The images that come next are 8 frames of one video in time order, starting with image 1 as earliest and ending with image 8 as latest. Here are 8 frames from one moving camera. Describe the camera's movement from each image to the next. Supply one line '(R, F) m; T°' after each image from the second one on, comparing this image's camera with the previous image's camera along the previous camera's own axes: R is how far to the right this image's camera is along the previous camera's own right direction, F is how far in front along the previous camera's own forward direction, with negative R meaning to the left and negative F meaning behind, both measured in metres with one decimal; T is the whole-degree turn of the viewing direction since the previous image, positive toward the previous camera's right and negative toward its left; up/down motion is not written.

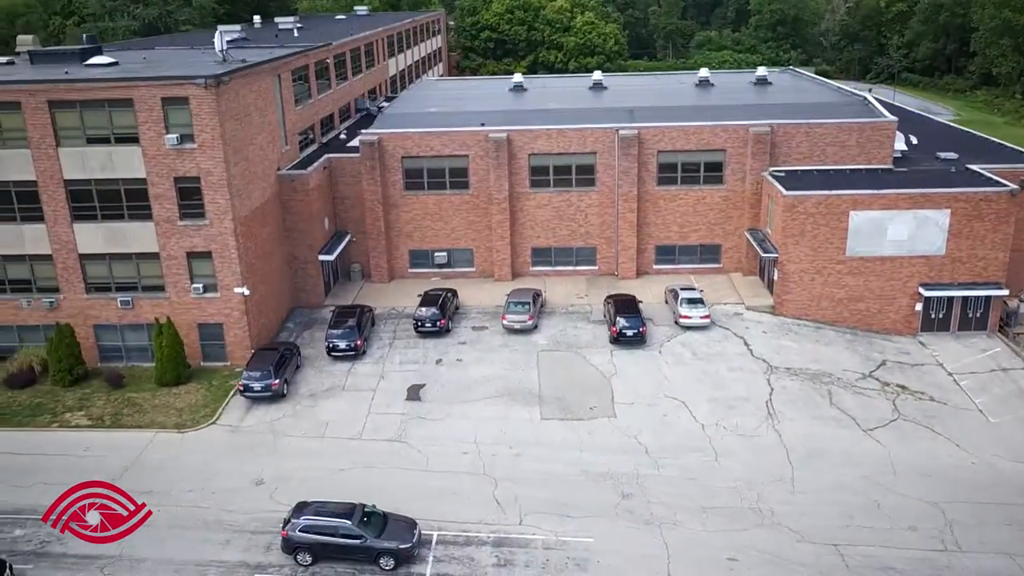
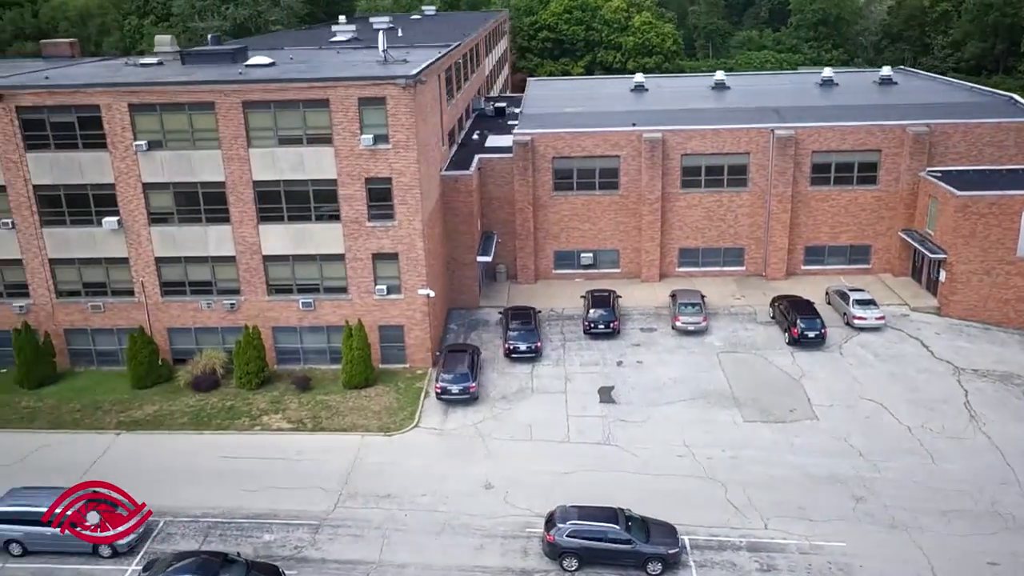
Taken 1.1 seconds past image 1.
(-6.9, +0.2) m; 0°
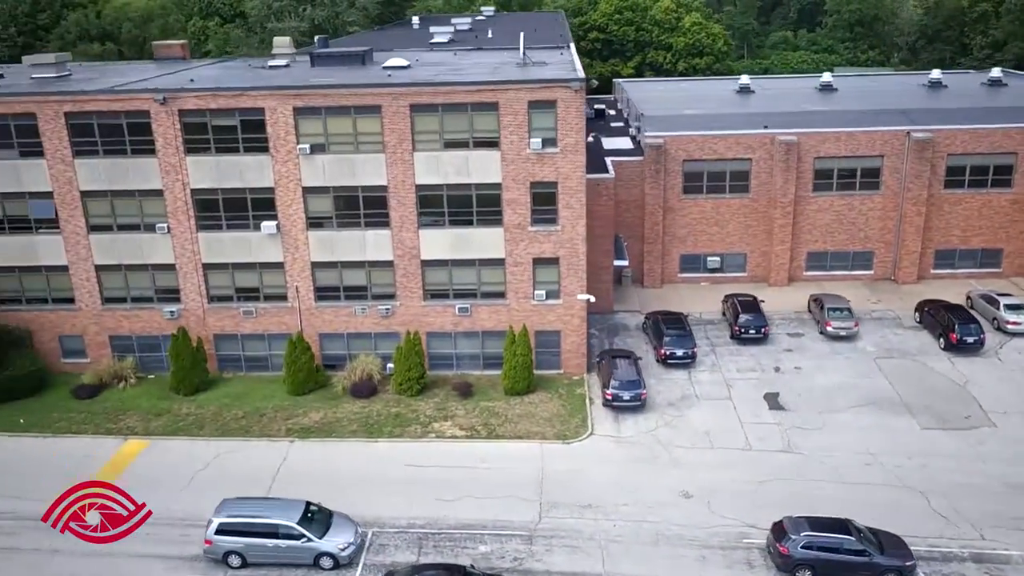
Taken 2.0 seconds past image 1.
(-5.9, +0.4) m; 0°
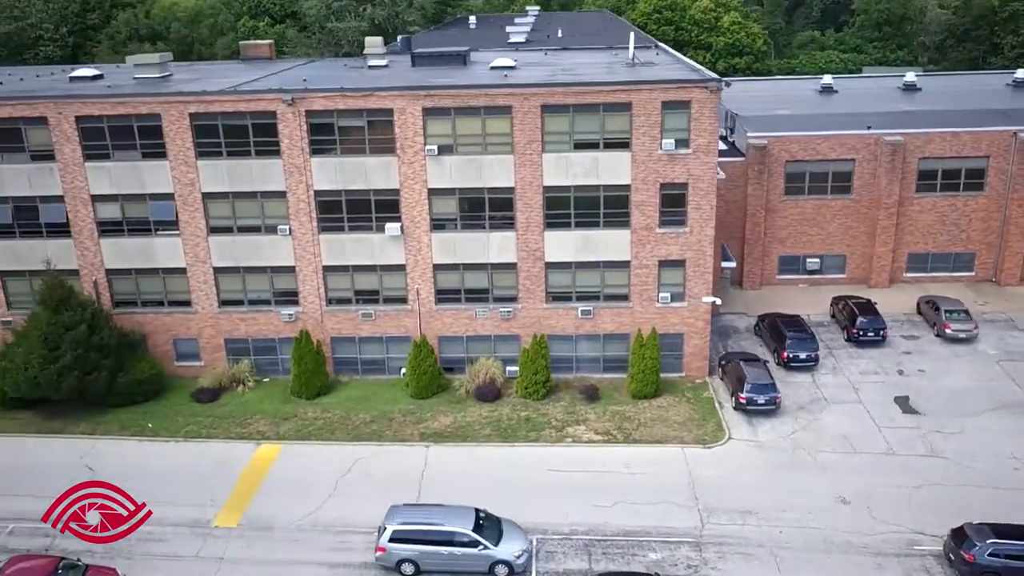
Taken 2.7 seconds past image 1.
(-4.5, +0.3) m; 0°
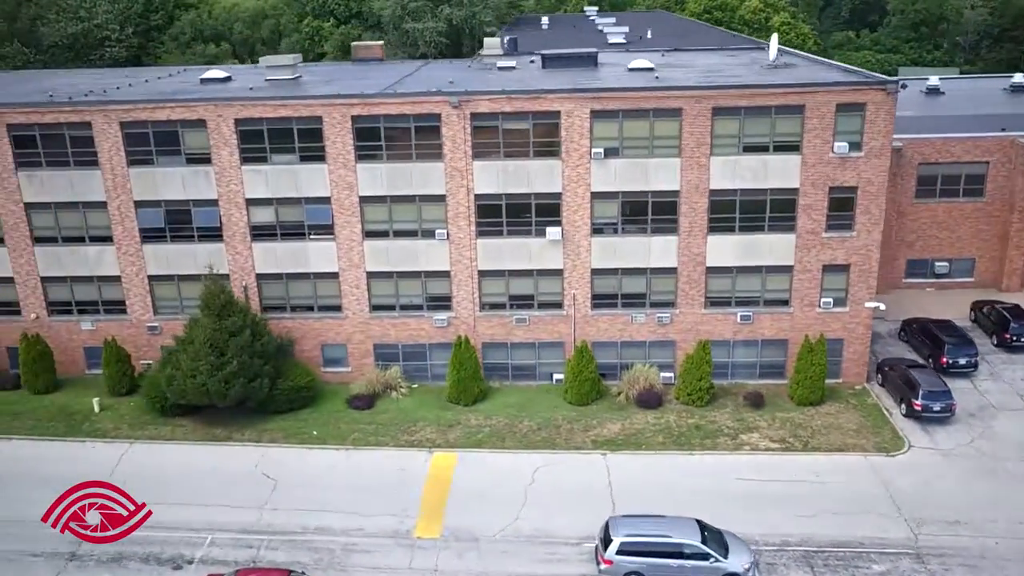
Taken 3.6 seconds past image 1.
(-5.7, +0.5) m; 0°
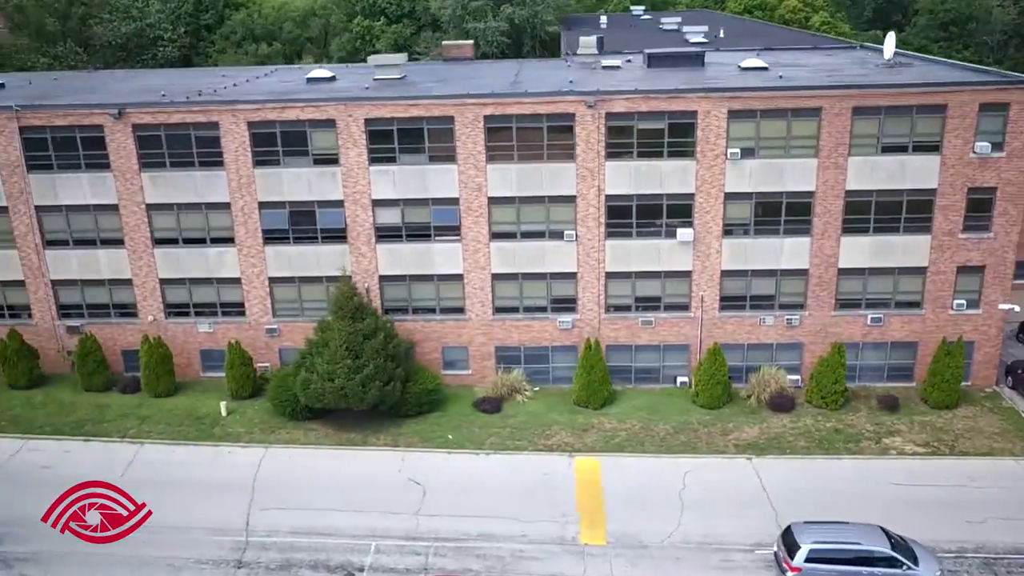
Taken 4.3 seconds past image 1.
(-4.6, +0.4) m; 0°
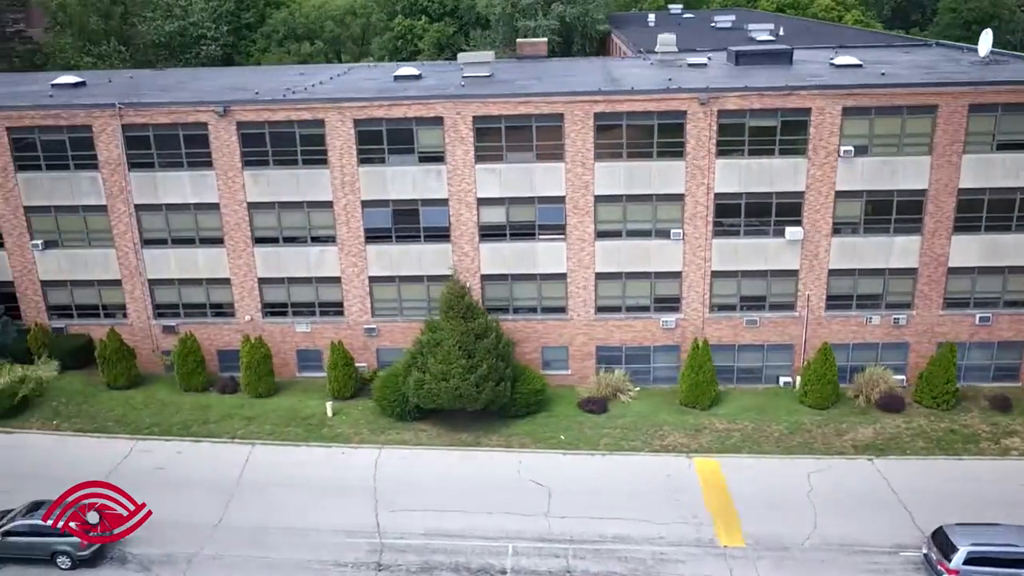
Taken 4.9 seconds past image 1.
(-3.7, +0.3) m; 0°
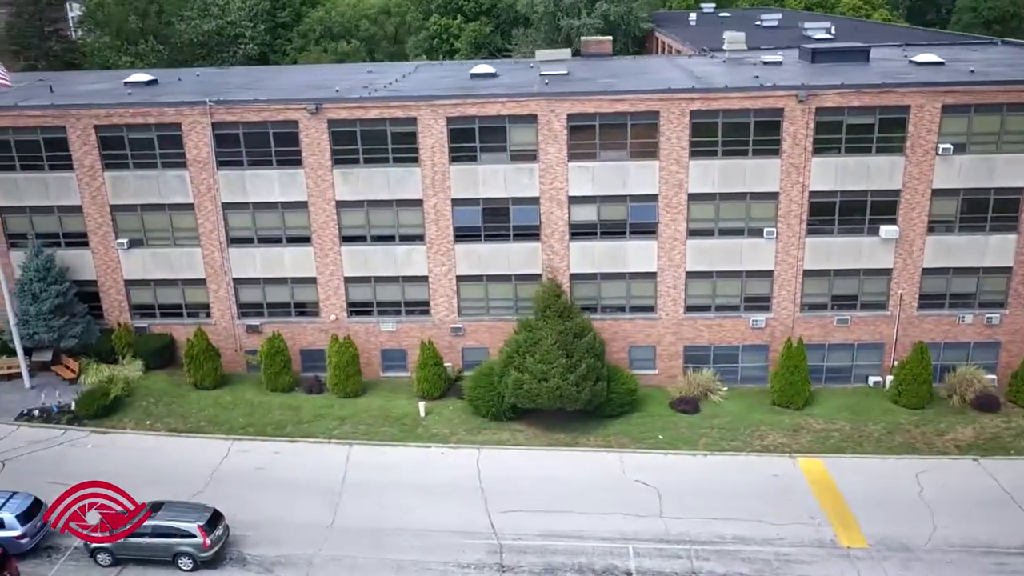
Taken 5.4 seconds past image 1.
(-3.2, +0.2) m; 0°
